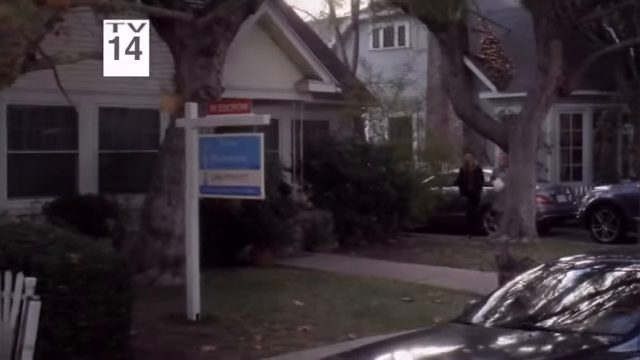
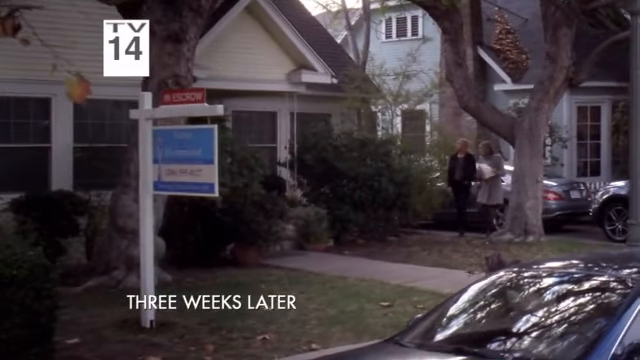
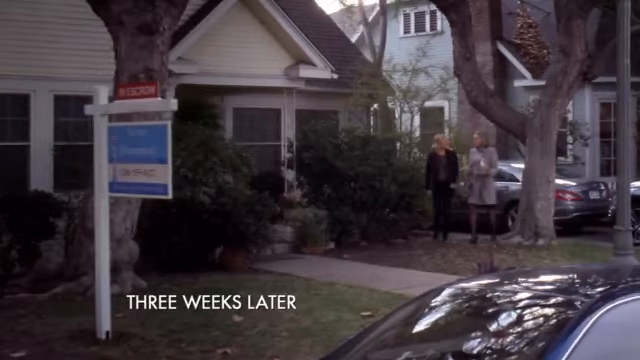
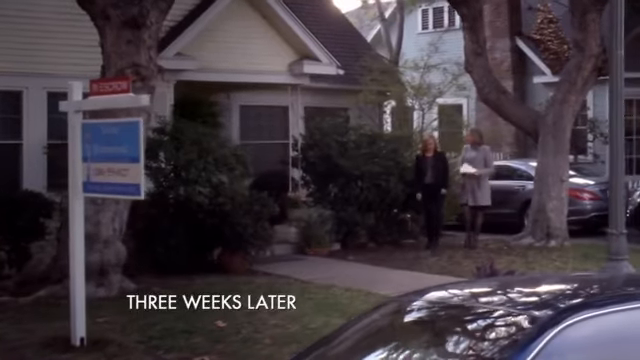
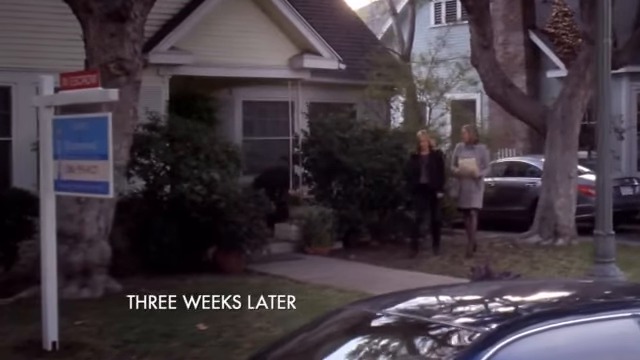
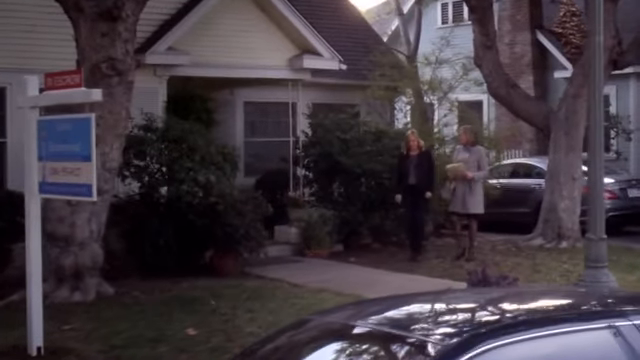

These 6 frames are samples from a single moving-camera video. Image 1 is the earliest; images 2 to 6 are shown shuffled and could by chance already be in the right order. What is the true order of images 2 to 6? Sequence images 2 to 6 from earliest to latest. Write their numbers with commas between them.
2, 3, 4, 5, 6
